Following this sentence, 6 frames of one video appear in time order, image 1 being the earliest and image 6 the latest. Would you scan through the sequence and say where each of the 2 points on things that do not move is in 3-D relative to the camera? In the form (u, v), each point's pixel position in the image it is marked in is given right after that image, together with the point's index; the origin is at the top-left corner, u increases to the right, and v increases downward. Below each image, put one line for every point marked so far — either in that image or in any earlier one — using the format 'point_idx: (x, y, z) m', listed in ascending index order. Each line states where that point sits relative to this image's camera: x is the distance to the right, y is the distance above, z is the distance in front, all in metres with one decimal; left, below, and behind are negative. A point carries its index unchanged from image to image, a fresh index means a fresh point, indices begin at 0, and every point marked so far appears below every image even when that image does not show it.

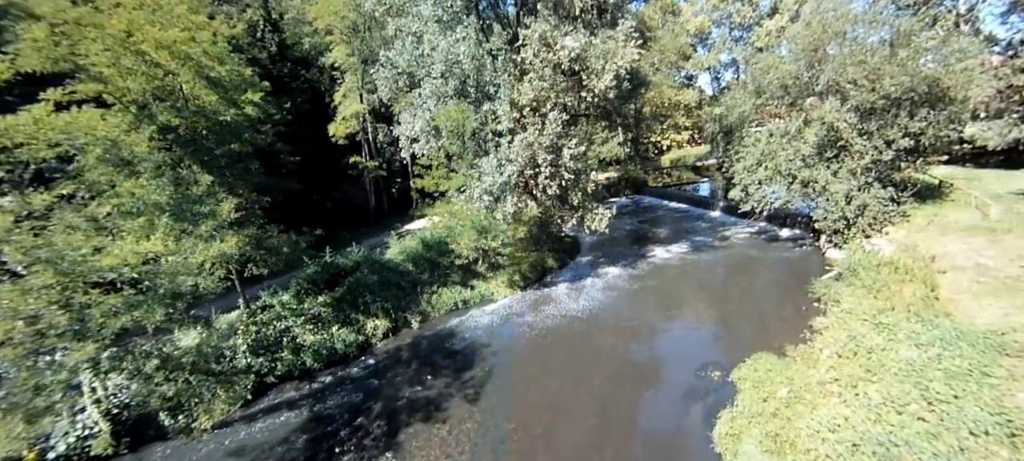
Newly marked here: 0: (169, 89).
0: (-7.1, +3.0, +9.4) m
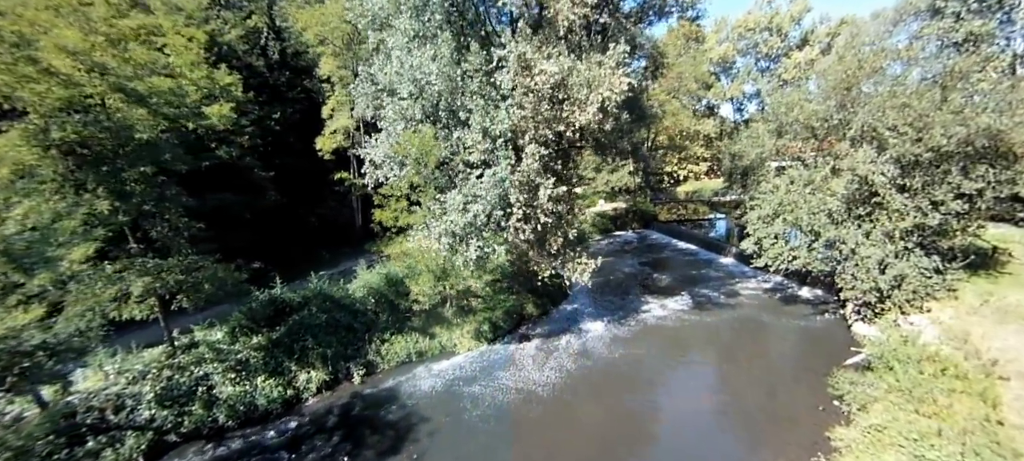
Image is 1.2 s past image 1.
0: (-8.0, +2.4, +8.1) m
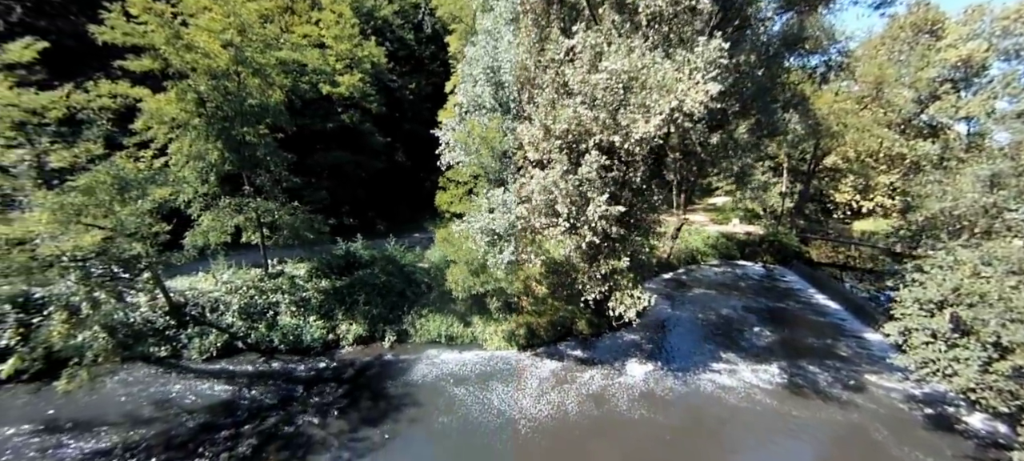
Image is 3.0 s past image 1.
0: (-6.9, +3.8, +10.2) m
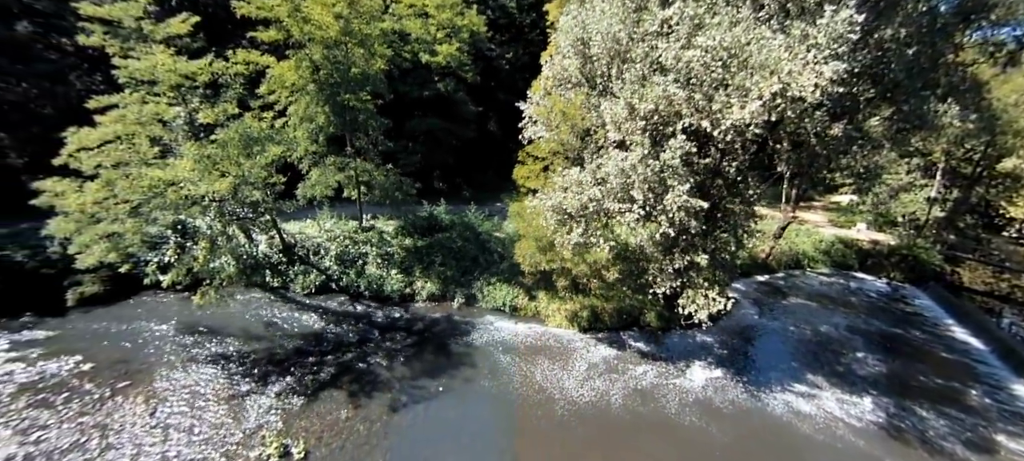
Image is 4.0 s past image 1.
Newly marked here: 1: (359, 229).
0: (-4.8, +5.0, +11.3) m
1: (-4.9, 0.0, +14.0) m
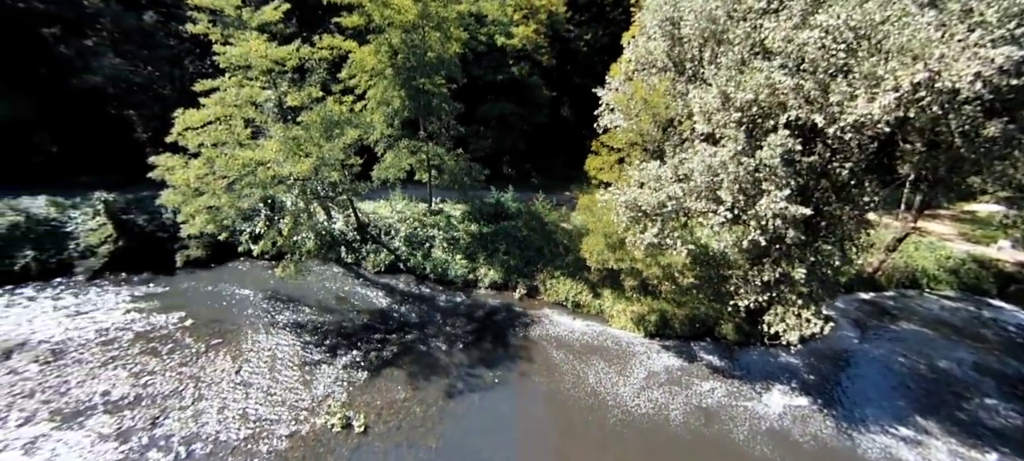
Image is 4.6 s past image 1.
0: (-2.8, +5.4, +11.3) m
1: (-2.7, +0.6, +14.3) m
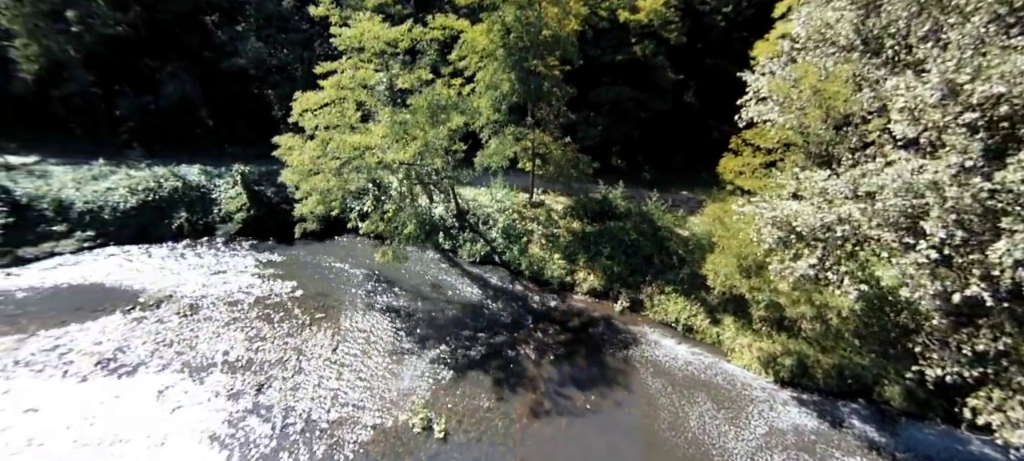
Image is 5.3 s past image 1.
0: (+0.2, +5.5, +10.4) m
1: (+0.6, +0.8, +13.5) m
